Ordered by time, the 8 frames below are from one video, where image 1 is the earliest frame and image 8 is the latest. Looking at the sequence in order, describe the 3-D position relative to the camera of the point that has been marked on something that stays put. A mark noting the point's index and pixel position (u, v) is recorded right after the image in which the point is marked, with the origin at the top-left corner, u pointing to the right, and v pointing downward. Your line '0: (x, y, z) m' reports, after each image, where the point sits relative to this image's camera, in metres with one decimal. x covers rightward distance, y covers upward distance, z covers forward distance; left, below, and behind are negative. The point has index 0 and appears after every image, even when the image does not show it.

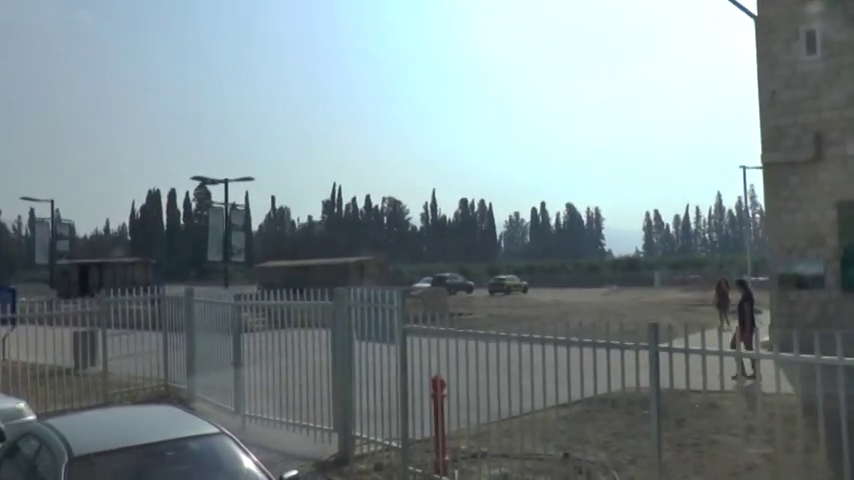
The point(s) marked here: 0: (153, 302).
0: (-3.8, -0.9, +12.2) m
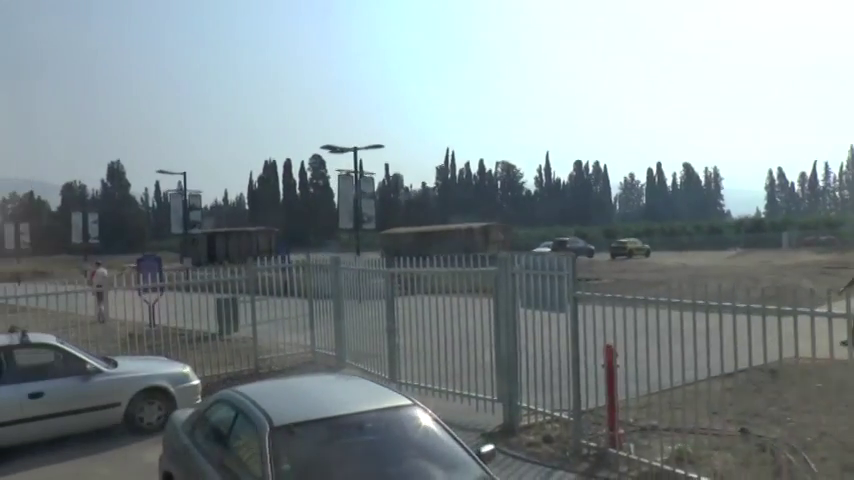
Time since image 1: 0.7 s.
0: (-1.7, -0.4, +12.3) m
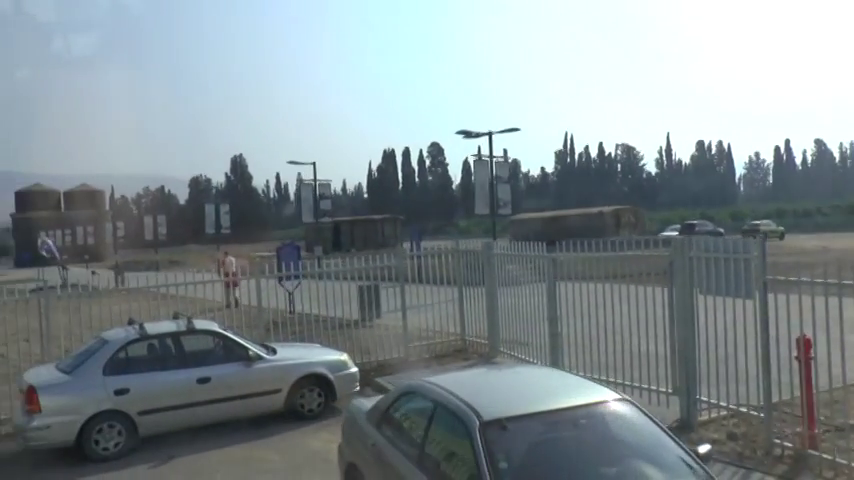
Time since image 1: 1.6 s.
0: (+0.4, -0.2, +12.1) m
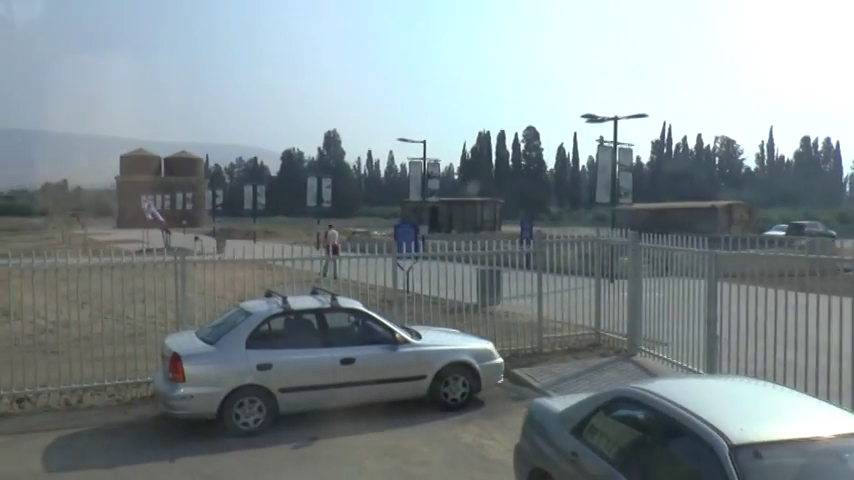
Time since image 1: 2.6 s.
0: (+2.2, -0.1, +11.5) m
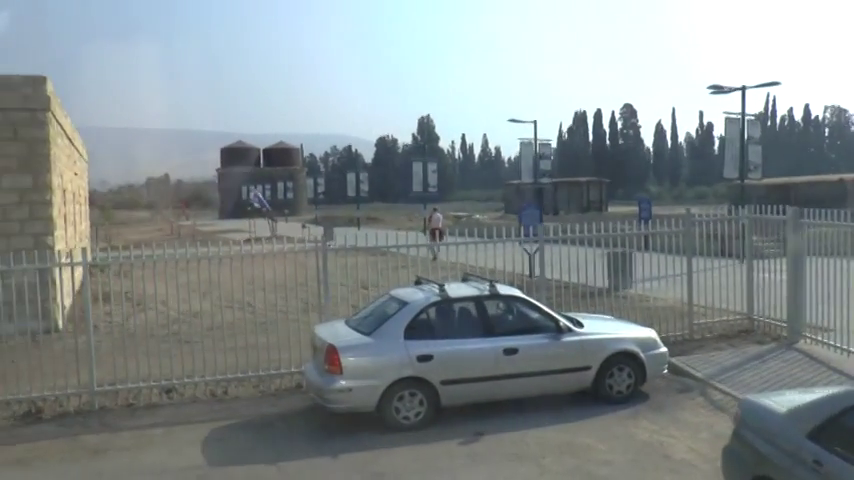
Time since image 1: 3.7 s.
0: (+4.0, +0.2, +10.8) m
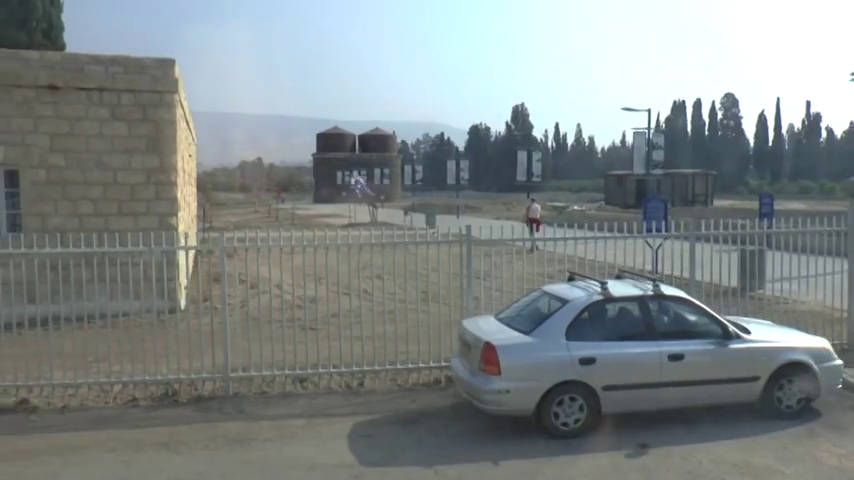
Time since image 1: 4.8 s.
0: (+5.6, +0.2, +9.9) m
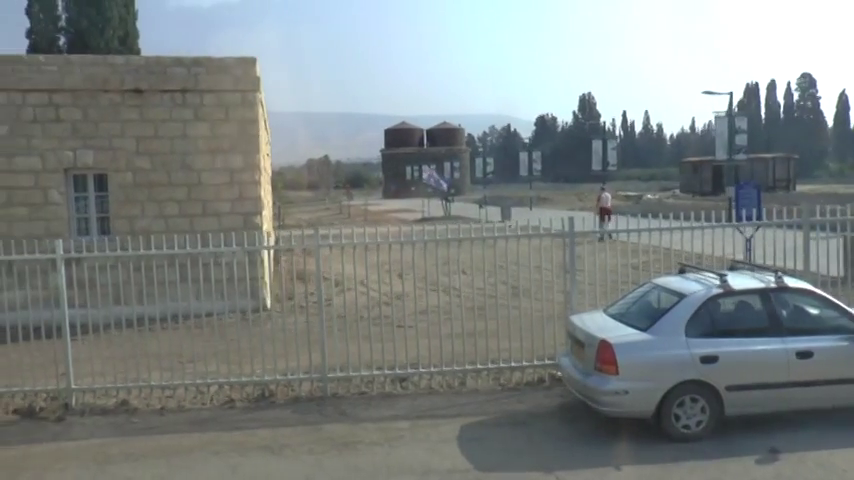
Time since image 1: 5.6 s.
0: (+6.6, +0.4, +9.2) m
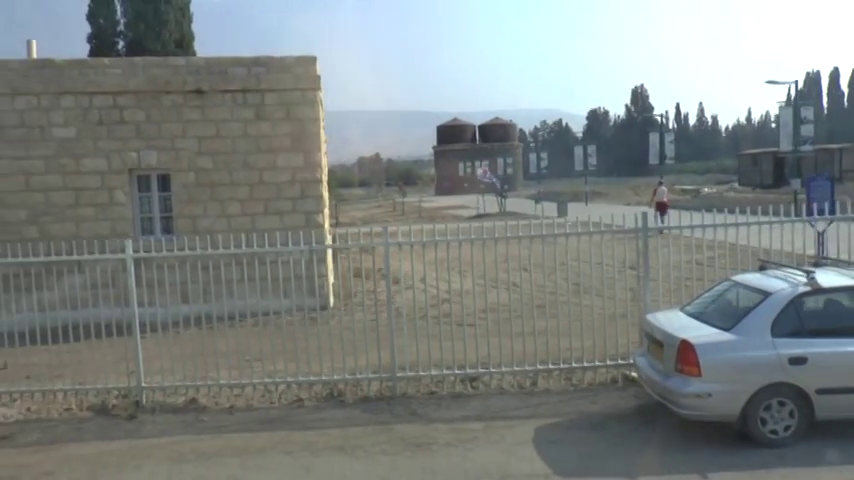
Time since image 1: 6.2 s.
0: (+7.3, +0.4, +8.6) m
